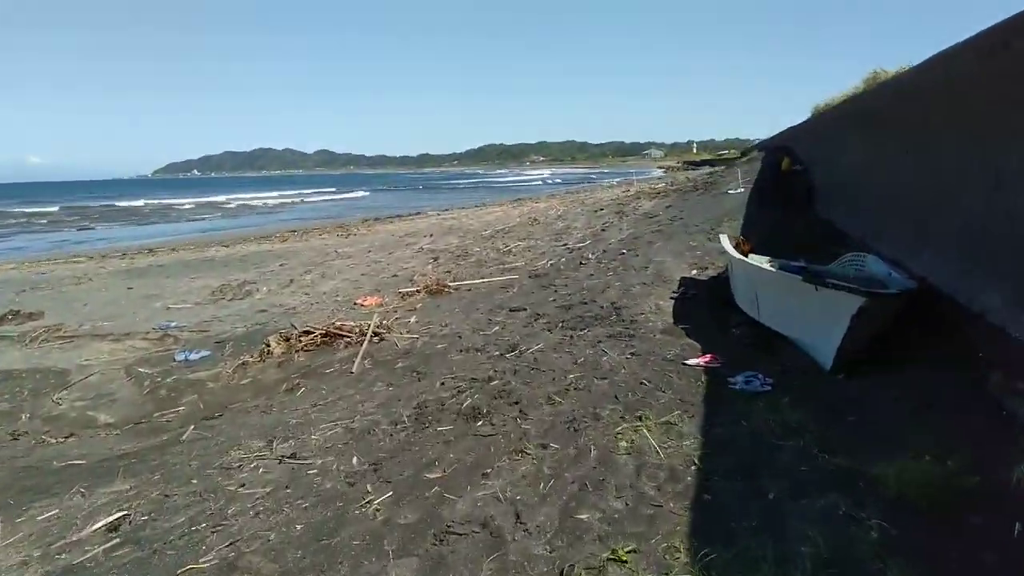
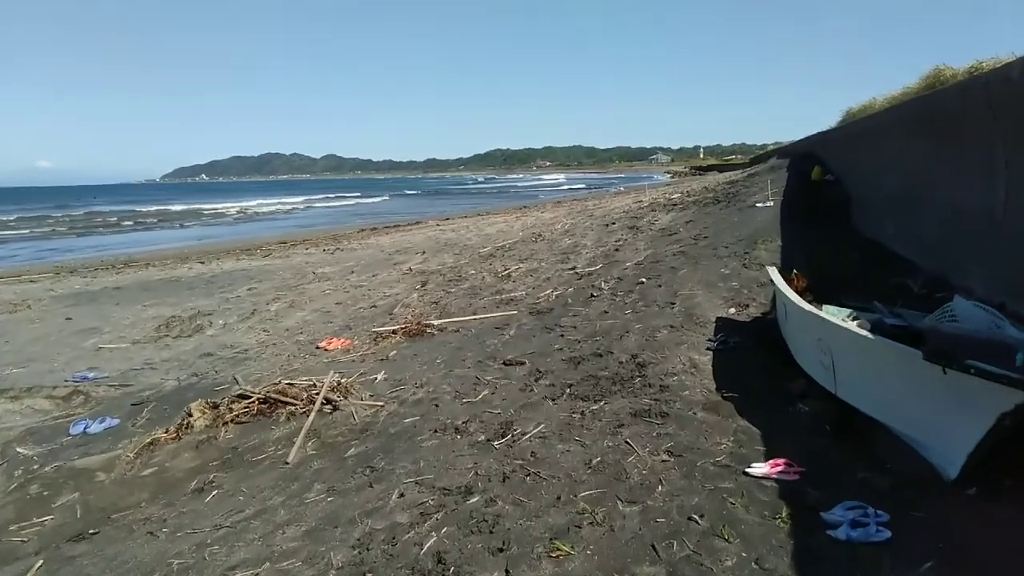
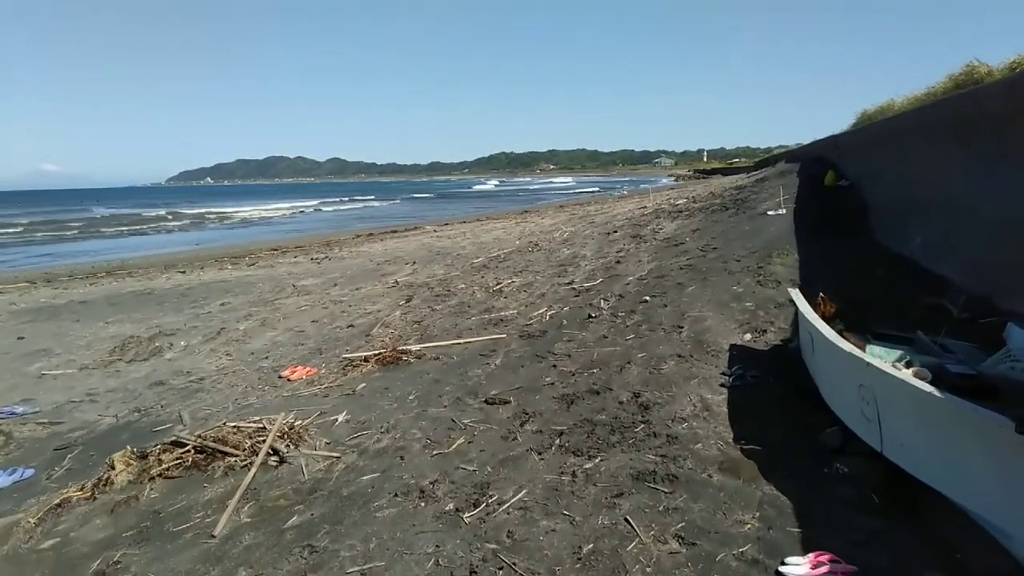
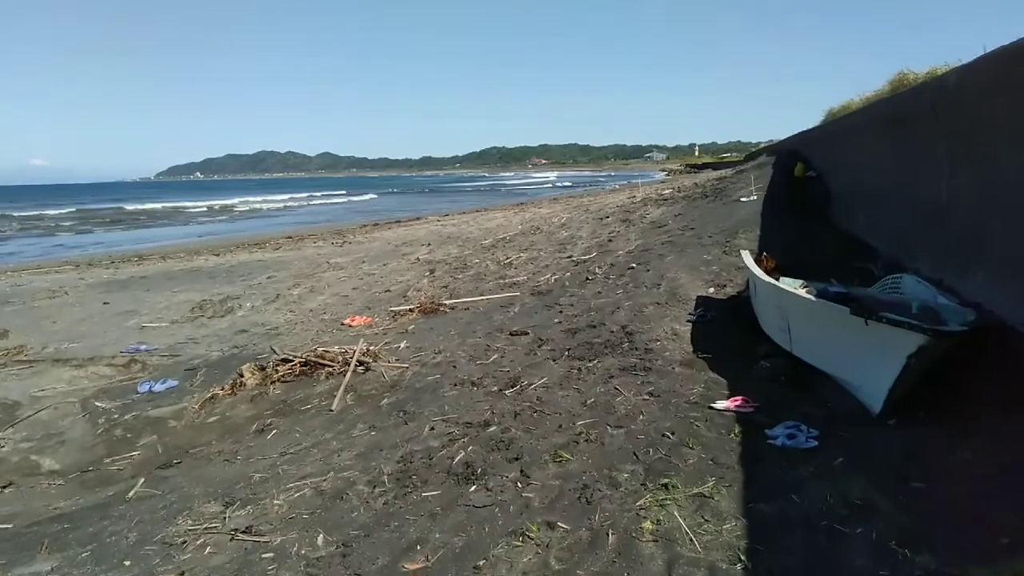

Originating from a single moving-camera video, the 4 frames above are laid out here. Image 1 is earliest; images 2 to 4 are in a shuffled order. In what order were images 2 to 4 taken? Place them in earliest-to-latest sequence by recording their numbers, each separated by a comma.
4, 2, 3
